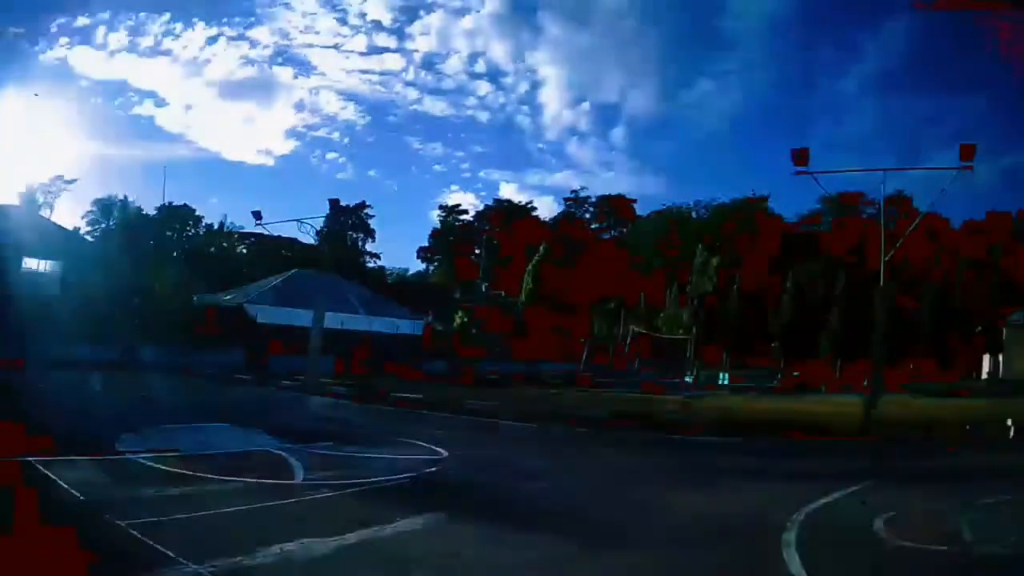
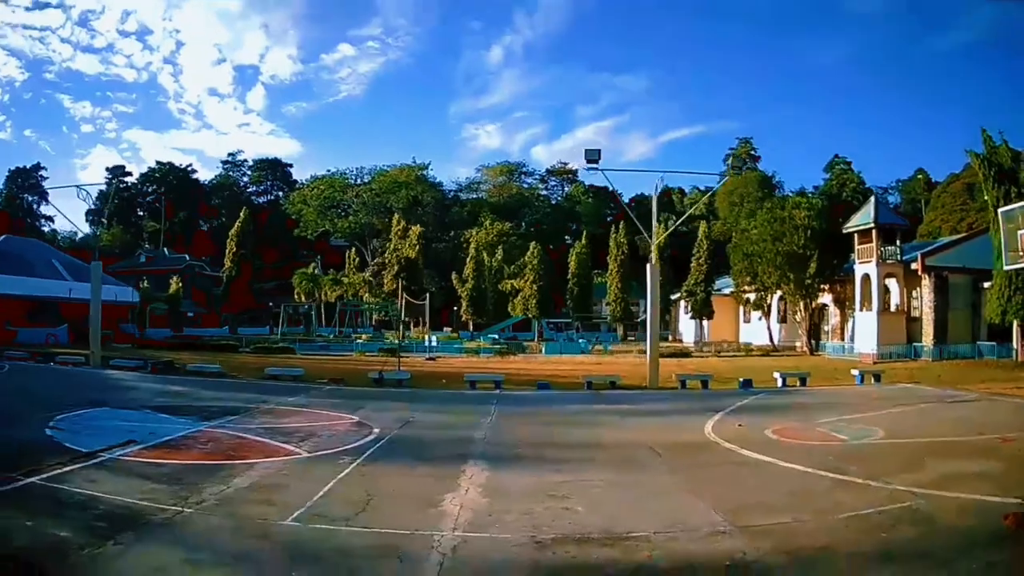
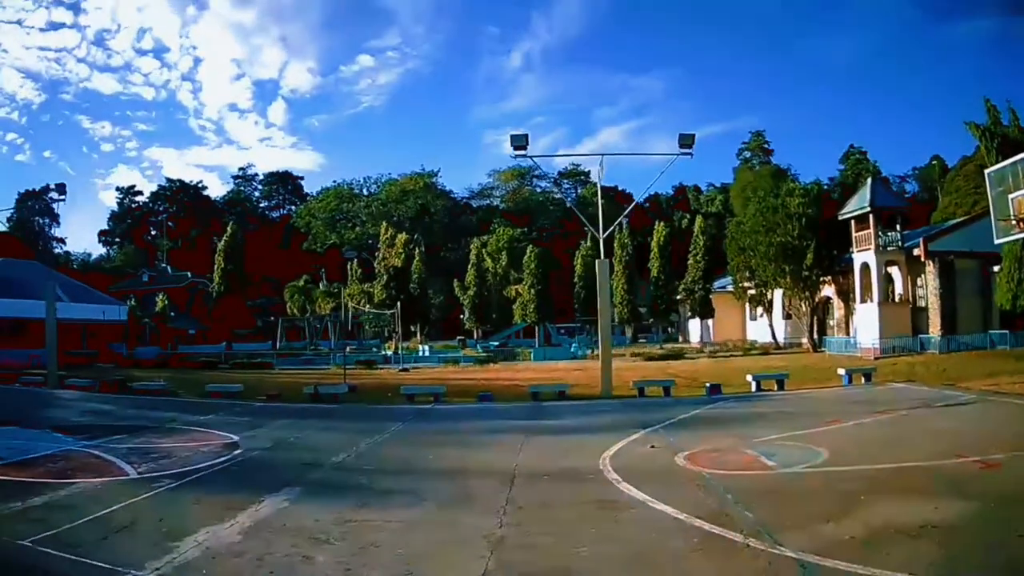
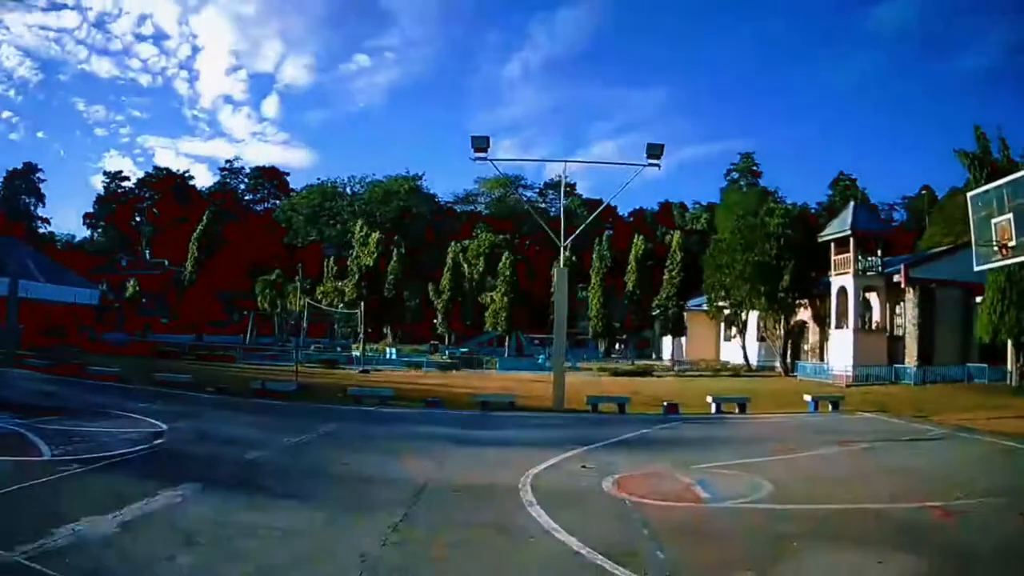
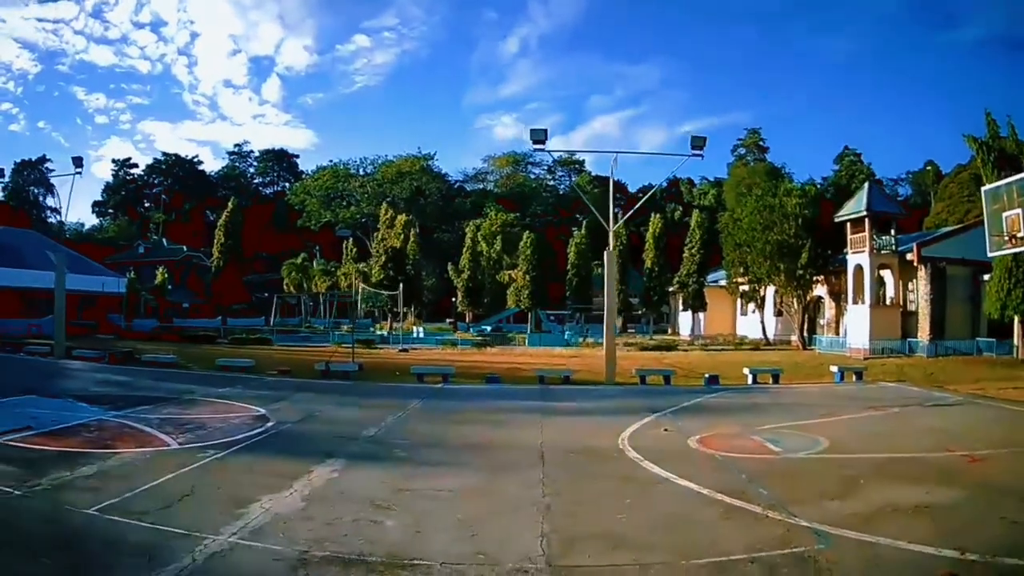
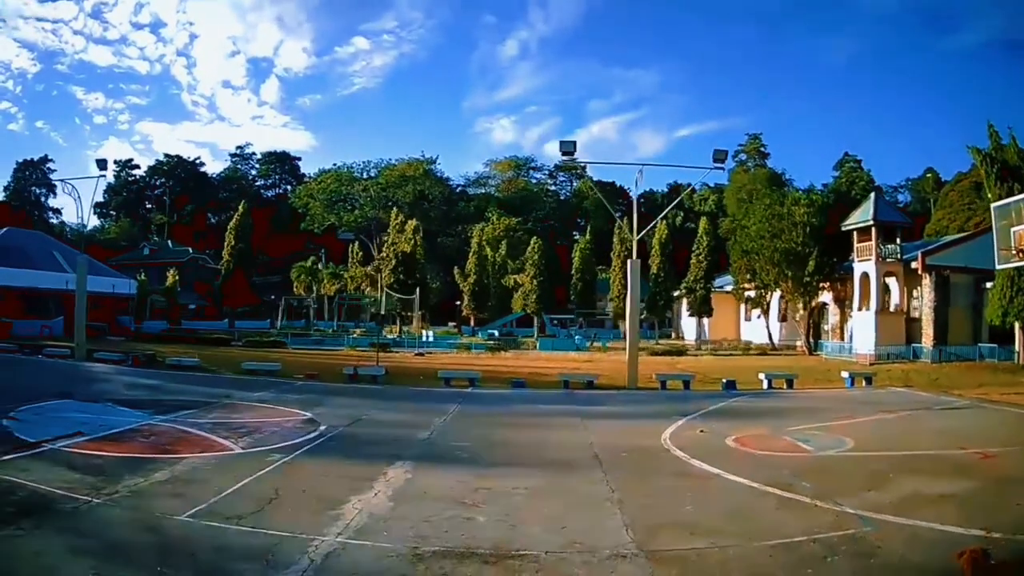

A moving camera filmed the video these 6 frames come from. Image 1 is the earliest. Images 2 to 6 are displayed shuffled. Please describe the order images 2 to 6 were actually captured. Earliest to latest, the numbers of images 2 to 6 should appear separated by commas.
4, 3, 5, 6, 2
